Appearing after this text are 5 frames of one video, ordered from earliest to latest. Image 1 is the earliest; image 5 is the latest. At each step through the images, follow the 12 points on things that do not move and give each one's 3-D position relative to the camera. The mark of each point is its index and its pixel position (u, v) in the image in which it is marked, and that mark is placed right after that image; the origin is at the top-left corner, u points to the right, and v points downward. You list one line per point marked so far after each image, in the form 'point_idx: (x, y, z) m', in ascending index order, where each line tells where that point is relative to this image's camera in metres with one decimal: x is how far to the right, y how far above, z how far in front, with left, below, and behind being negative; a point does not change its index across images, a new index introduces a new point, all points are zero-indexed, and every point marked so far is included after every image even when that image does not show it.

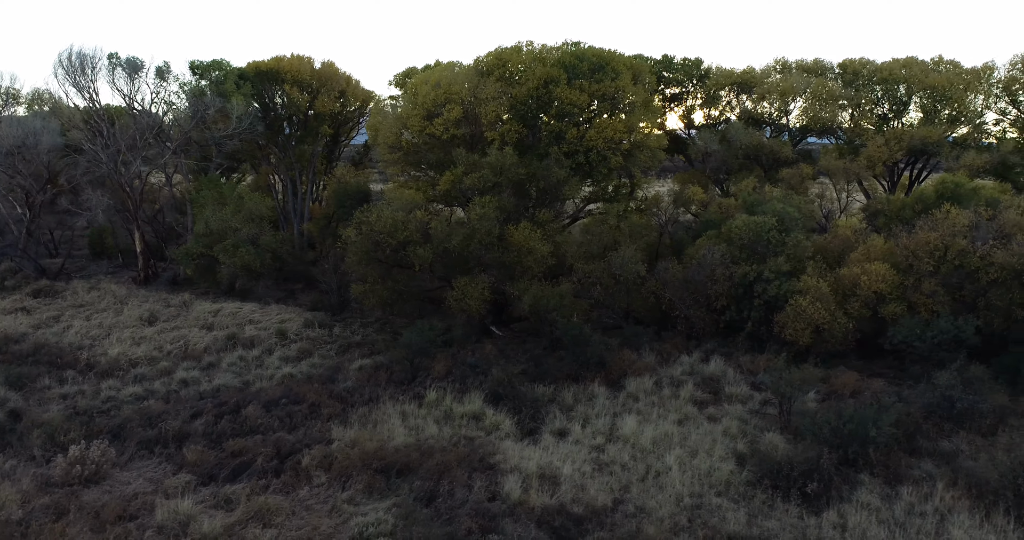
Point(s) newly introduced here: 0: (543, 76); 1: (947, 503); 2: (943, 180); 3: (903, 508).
0: (+0.8, +5.0, +18.5) m
1: (+4.9, -2.6, +8.2) m
2: (+9.7, +2.1, +16.4) m
3: (+4.4, -2.7, +8.1) m
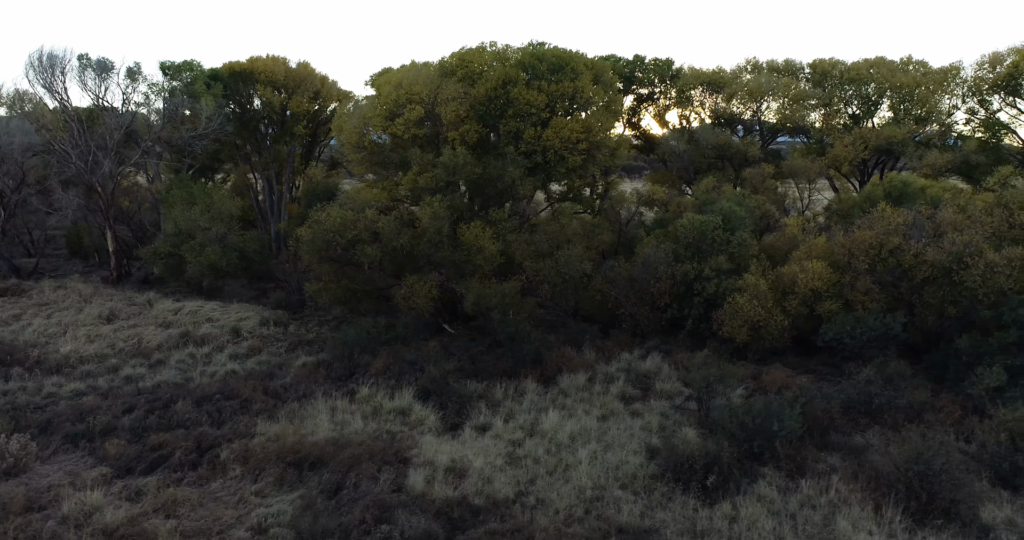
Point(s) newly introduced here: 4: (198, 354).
0: (-0.2, +5.0, +18.7) m
1: (+3.8, -2.6, +8.3) m
2: (+8.6, +2.1, +16.5) m
3: (+3.3, -2.6, +8.2) m
4: (-6.3, -1.7, +14.5) m
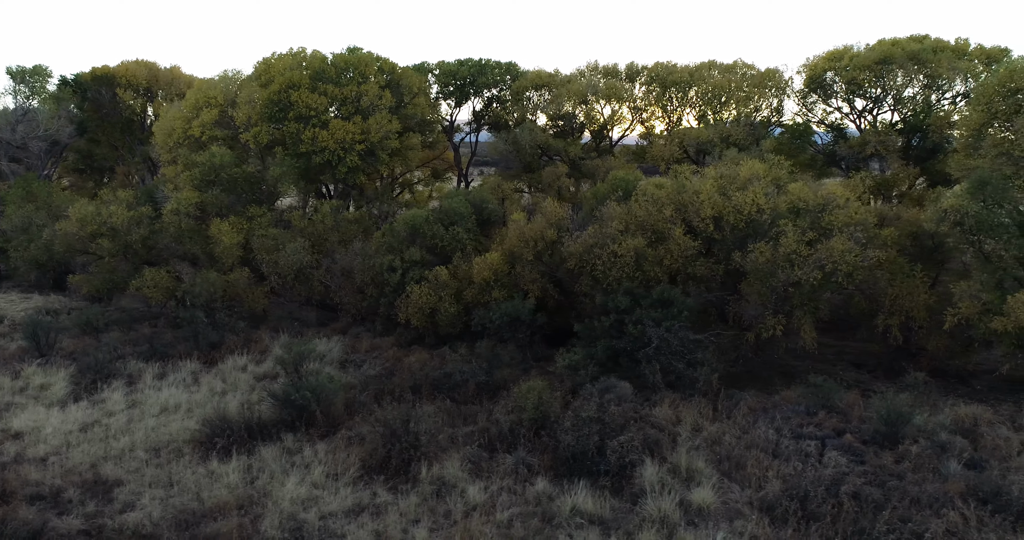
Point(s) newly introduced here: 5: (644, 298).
0: (-6.3, +5.2, +19.8) m
1: (-2.4, -2.4, +9.4) m
2: (+2.6, +2.3, +17.5) m
3: (-2.9, -2.4, +9.2) m
4: (-12.4, -1.5, +15.6) m
5: (+2.3, -0.5, +12.3) m
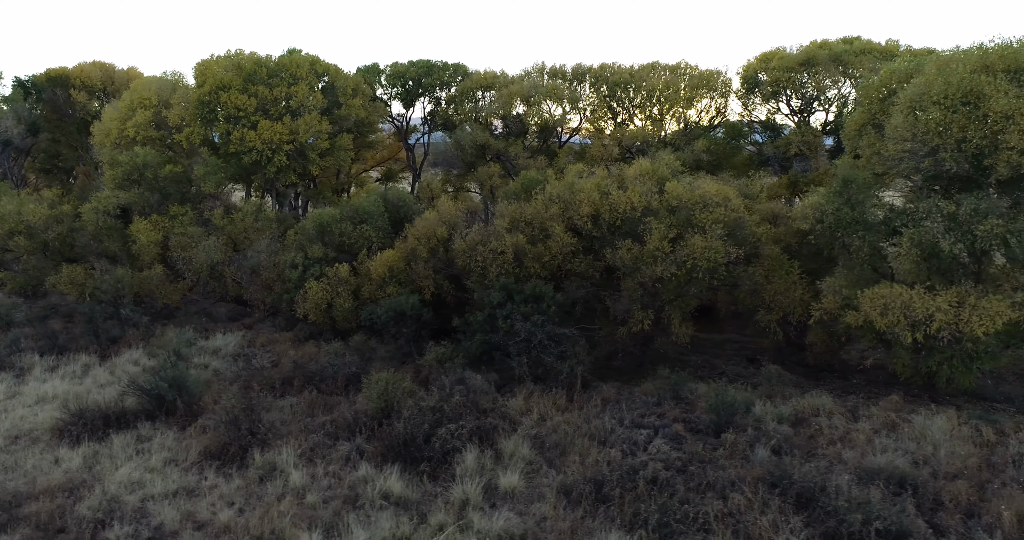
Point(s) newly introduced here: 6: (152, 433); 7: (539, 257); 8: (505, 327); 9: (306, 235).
0: (-8.4, +5.3, +20.2) m
1: (-4.5, -2.3, +9.7) m
2: (+0.4, +2.4, +17.8) m
3: (-5.1, -2.4, +9.6) m
4: (-14.5, -1.4, +16.1) m
5: (+0.1, -0.4, +12.7) m
6: (-5.0, -2.3, +10.1) m
7: (+0.5, +0.2, +13.3) m
8: (-0.1, -1.0, +12.2) m
9: (-4.7, +0.8, +16.5) m
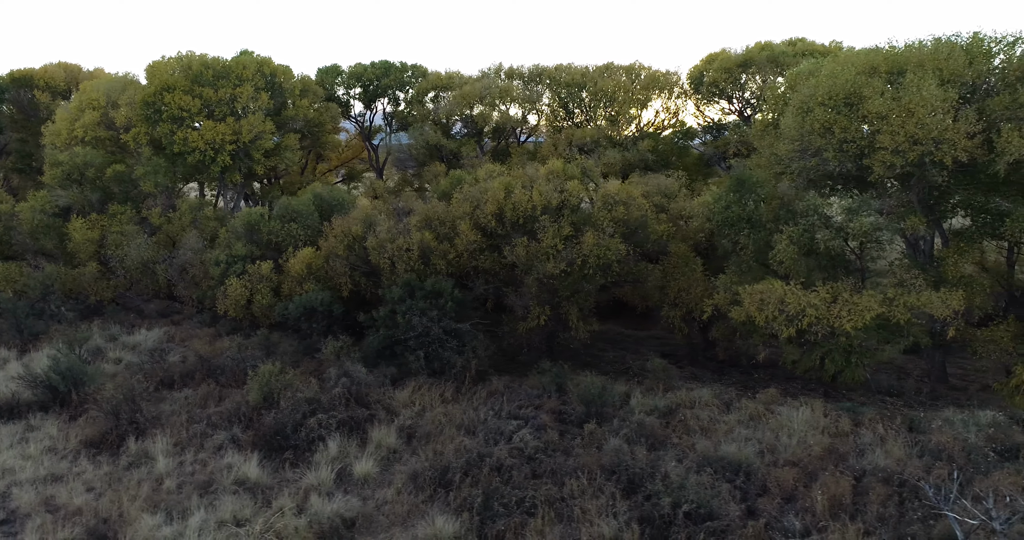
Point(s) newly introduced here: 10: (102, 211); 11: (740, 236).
0: (-10.1, +5.3, +20.5) m
1: (-6.3, -2.3, +10.1) m
2: (-1.3, +2.4, +18.2) m
3: (-6.9, -2.3, +10.0) m
4: (-16.3, -1.3, +16.5) m
5: (-1.7, -0.3, +13.0) m
6: (-6.8, -2.2, +10.4) m
7: (-1.3, +0.3, +13.6) m
8: (-1.9, -0.9, +12.6) m
9: (-6.5, +0.9, +16.9) m
10: (-10.7, +1.6, +18.7) m
11: (+4.1, +0.6, +12.8) m
